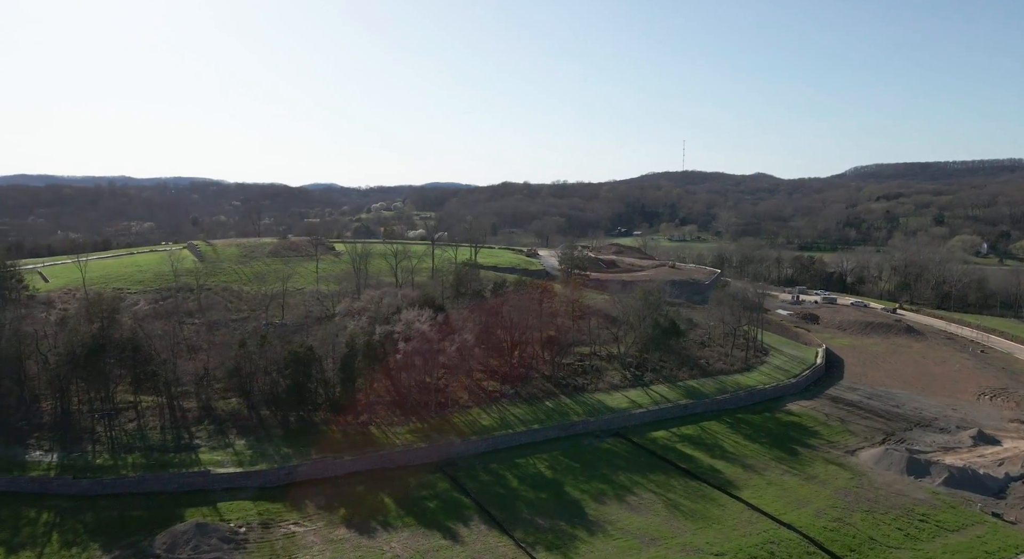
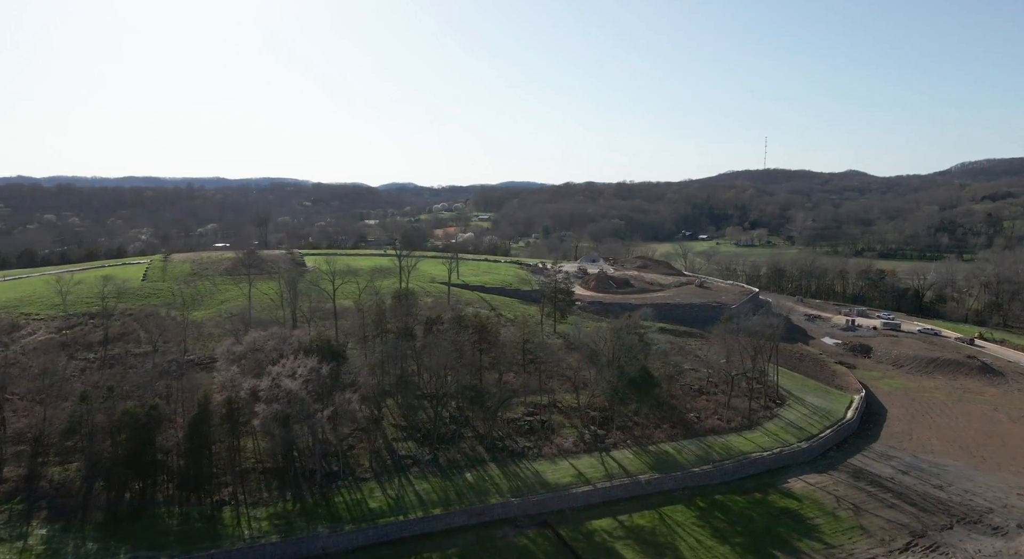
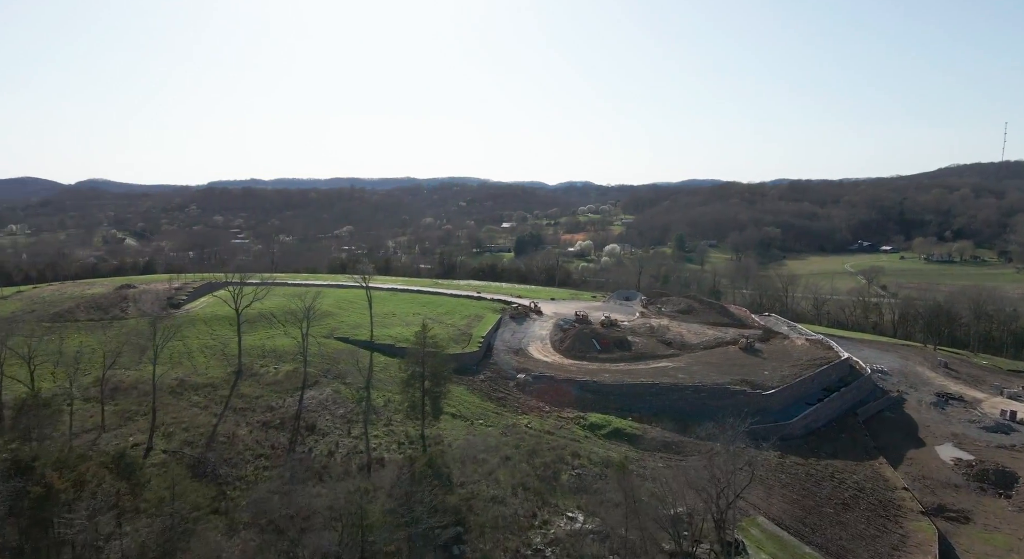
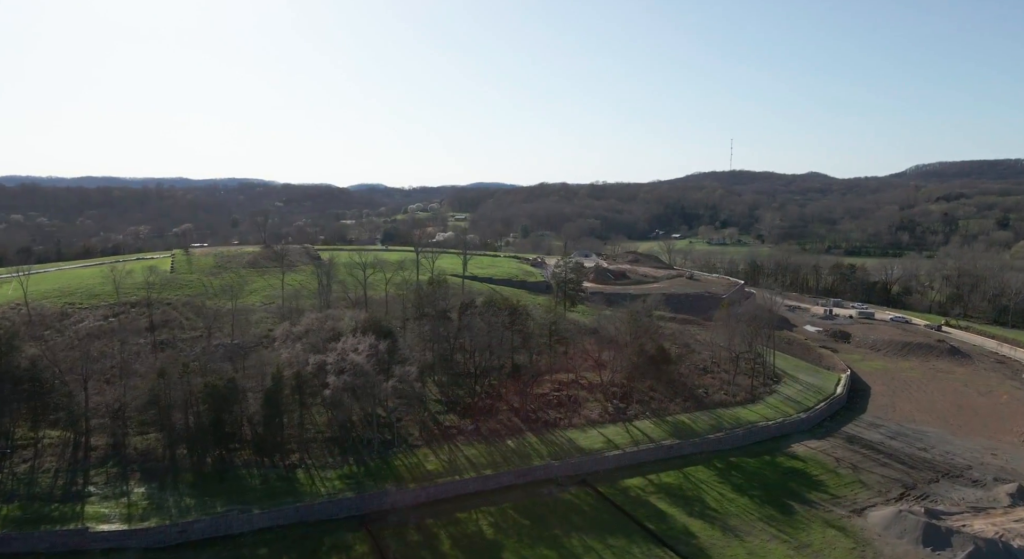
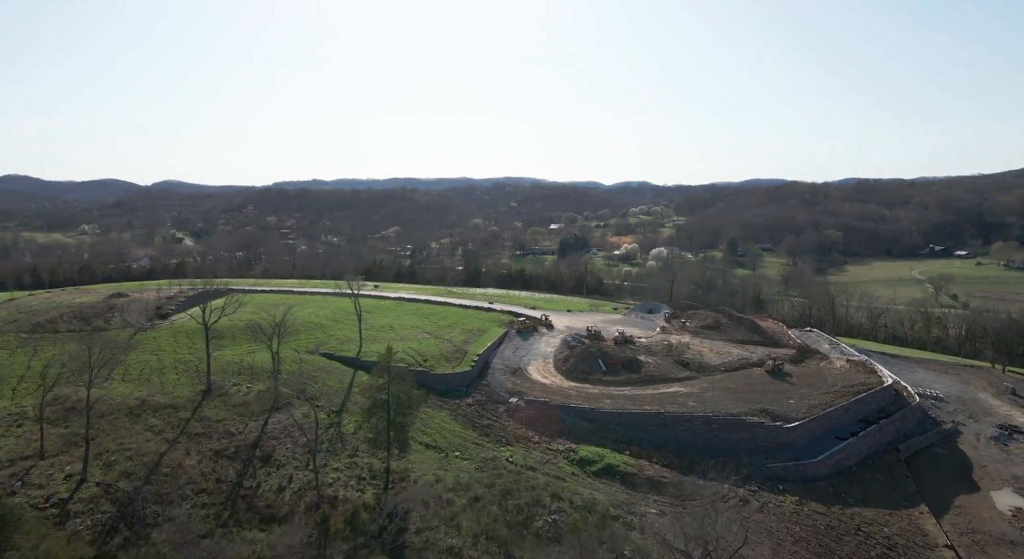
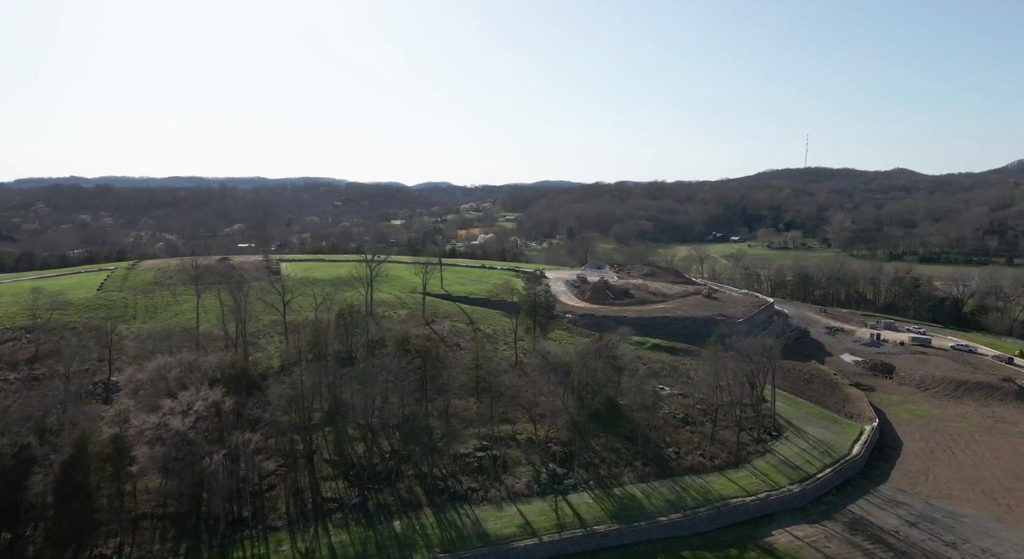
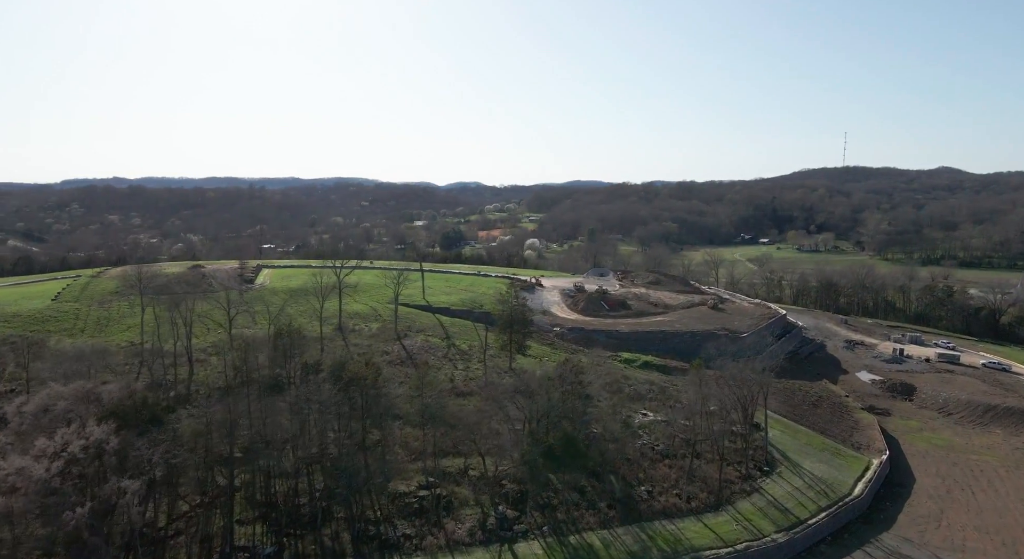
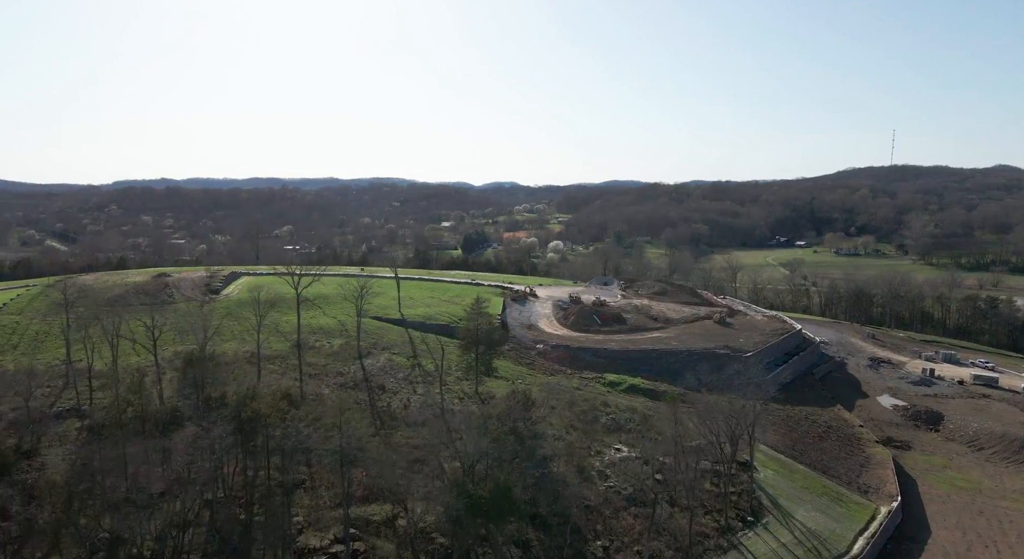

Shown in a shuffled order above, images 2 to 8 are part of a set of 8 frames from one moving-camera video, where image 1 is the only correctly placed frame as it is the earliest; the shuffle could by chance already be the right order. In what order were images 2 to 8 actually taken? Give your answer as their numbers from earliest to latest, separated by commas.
4, 2, 6, 7, 8, 3, 5
